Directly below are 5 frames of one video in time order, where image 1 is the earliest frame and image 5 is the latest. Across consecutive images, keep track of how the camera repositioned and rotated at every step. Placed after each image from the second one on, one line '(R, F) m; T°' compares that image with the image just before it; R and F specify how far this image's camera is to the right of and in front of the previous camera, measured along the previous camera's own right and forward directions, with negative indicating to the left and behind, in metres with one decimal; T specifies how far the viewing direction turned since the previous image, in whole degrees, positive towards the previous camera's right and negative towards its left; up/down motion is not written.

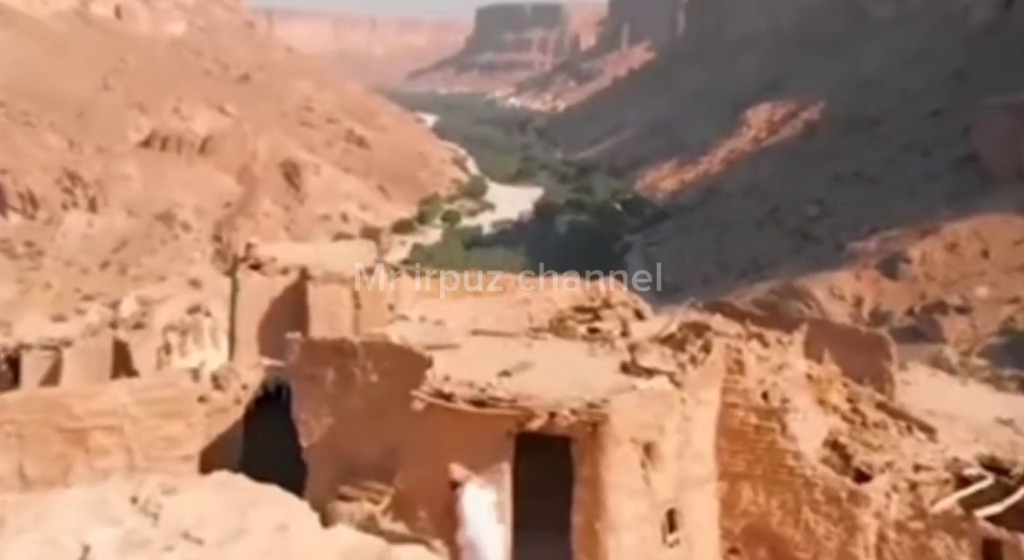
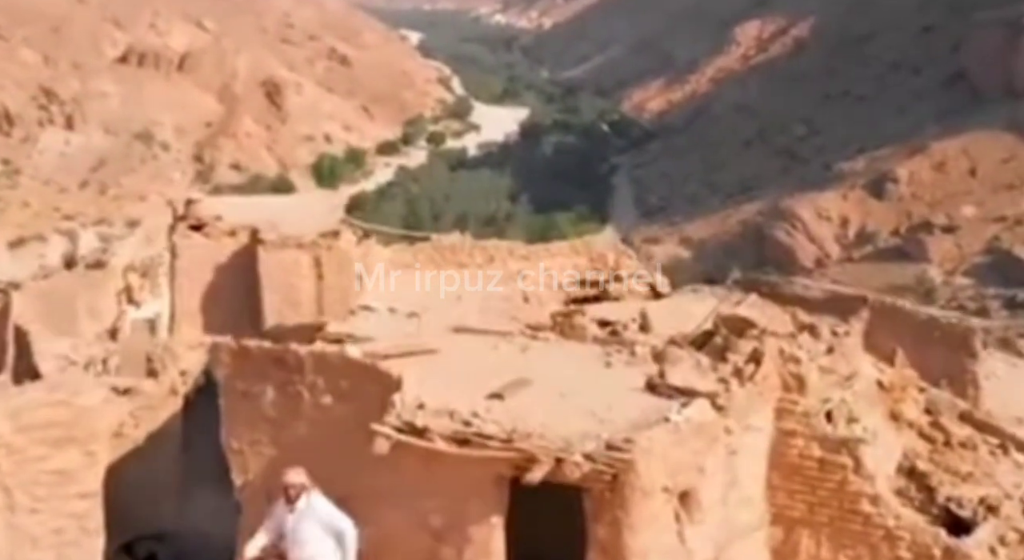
(0.0, +1.6) m; +1°
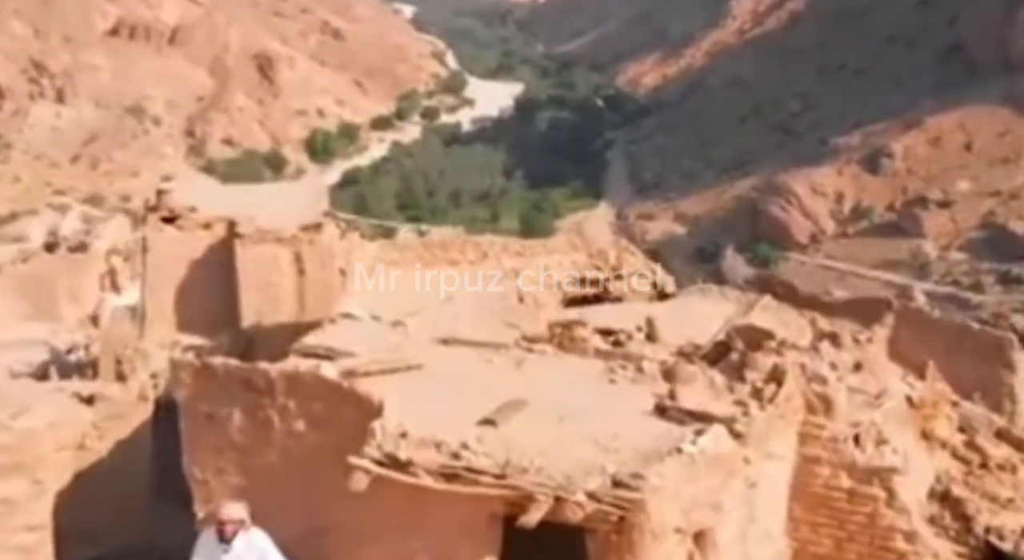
(0.0, +0.5) m; 0°
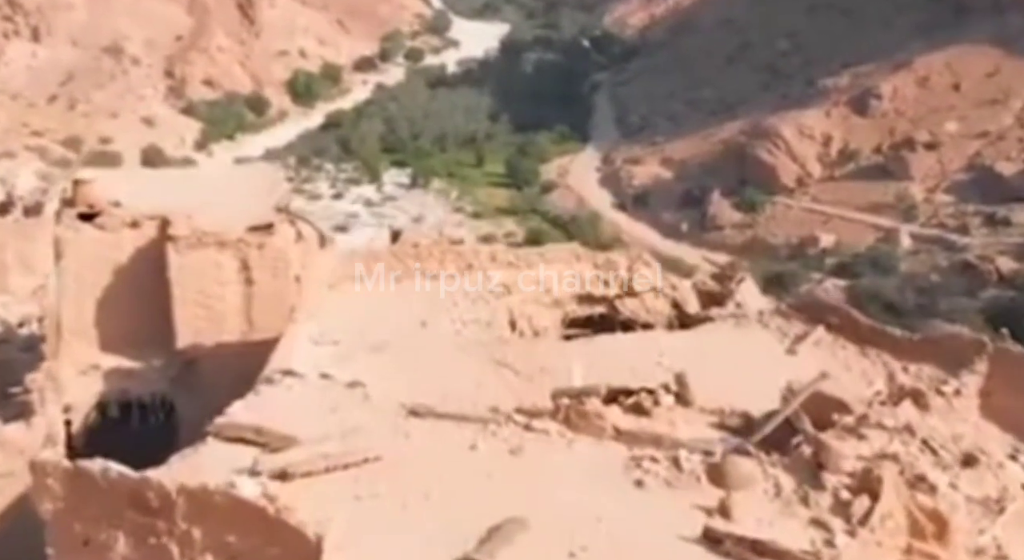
(0.0, +1.4) m; +1°
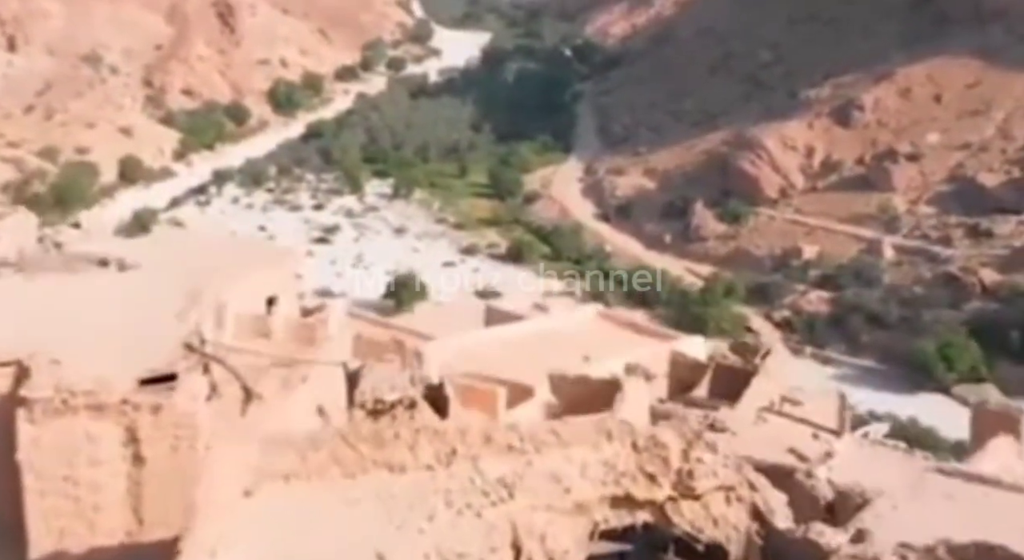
(-0.1, +1.8) m; +1°
